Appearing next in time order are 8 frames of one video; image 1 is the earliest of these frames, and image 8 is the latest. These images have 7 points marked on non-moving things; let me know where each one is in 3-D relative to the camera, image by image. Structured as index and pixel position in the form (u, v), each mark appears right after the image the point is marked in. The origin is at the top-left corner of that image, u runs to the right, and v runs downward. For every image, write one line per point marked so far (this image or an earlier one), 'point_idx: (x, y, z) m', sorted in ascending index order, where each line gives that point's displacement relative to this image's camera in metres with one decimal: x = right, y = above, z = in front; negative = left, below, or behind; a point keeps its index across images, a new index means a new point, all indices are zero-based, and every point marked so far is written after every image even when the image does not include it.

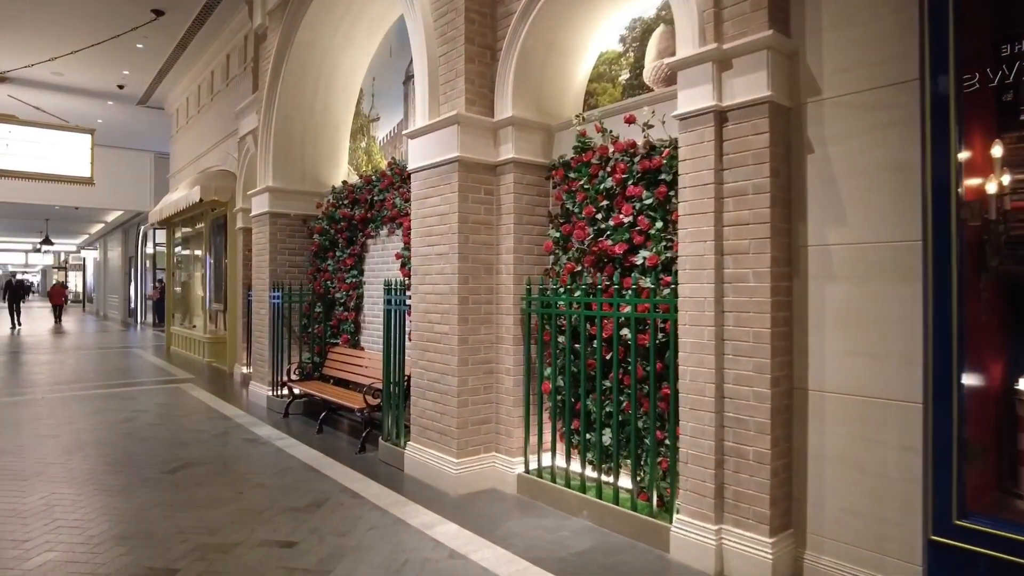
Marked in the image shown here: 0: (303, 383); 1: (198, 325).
0: (-2.3, -1.0, +7.2) m
1: (-6.4, -0.8, +13.7) m
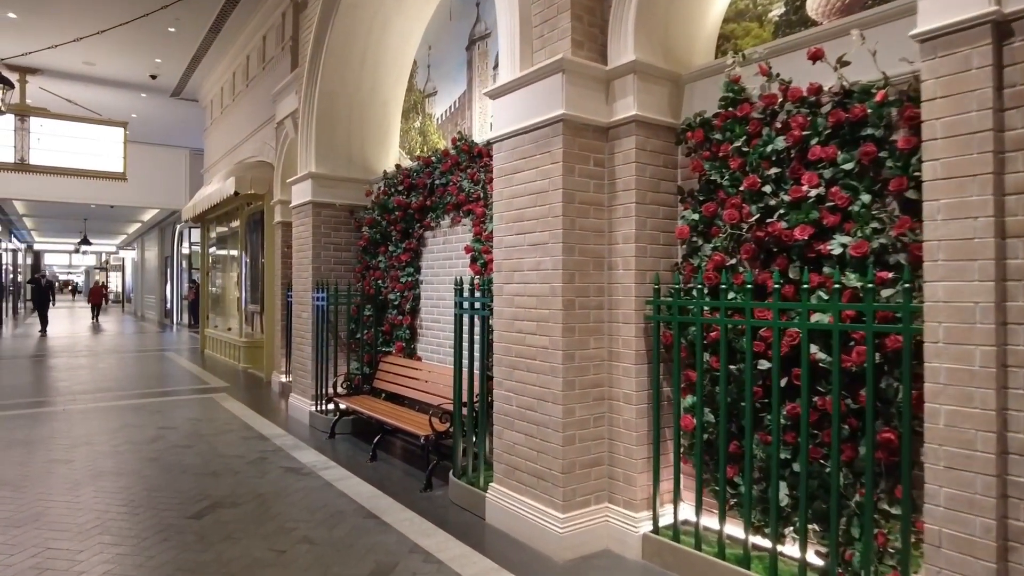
0: (-1.5, -1.0, +6.2) m
1: (-5.3, -0.8, +12.9) m
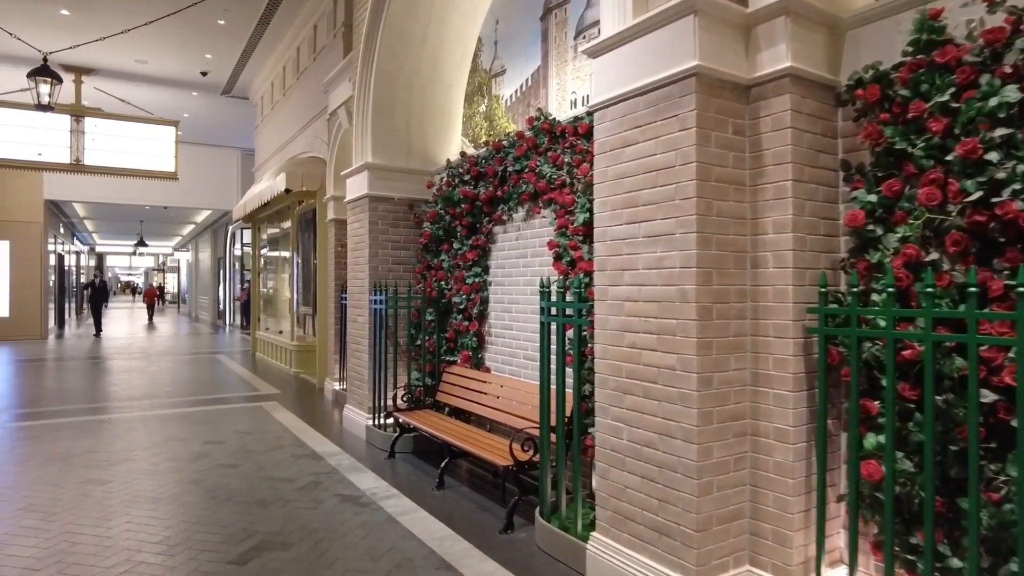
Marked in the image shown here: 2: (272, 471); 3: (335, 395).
0: (-0.9, -1.1, +5.5) m
1: (-4.2, -0.8, +12.5) m
2: (-1.8, -1.4, +5.0) m
3: (-2.2, -1.3, +8.2) m
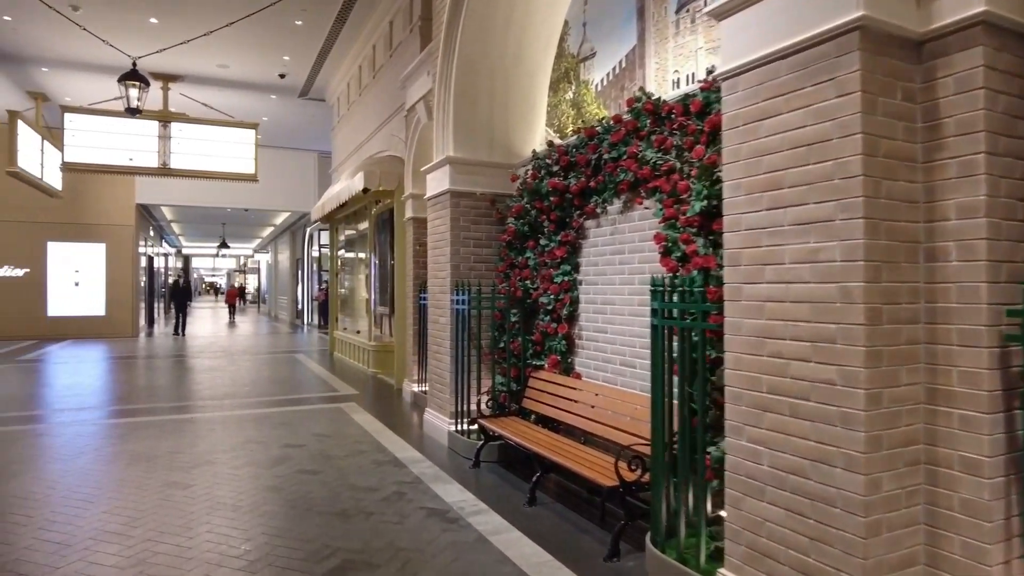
0: (-0.1, -1.0, +5.2) m
1: (-2.8, -0.8, +12.4) m
2: (-1.1, -1.4, +4.8) m
3: (-1.2, -1.3, +8.0) m
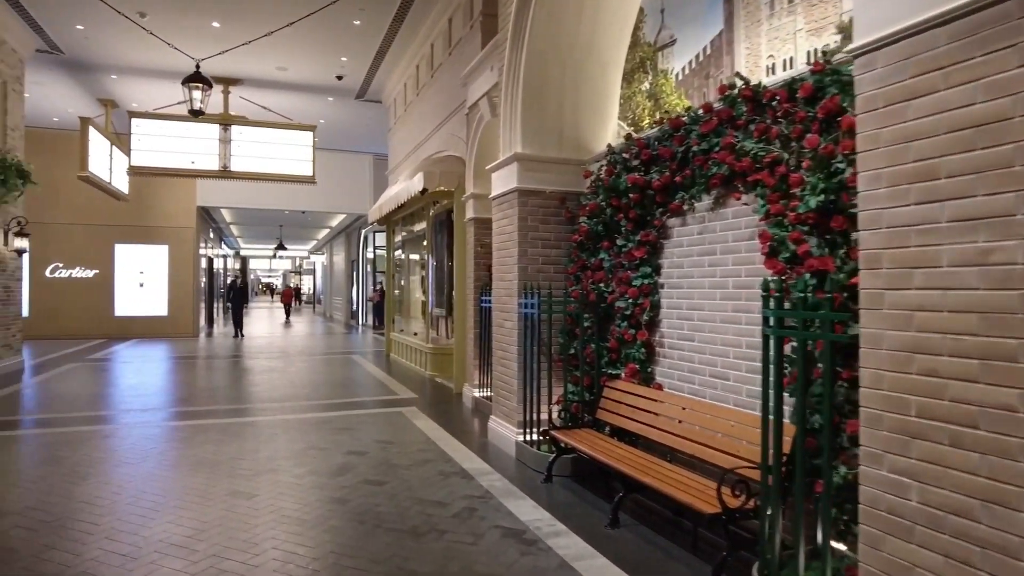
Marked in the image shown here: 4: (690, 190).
0: (+0.4, -1.1, +4.9) m
1: (-1.7, -0.9, +12.3) m
2: (-0.6, -1.4, +4.6) m
3: (-0.4, -1.3, +7.8) m
4: (+1.2, +0.6, +4.3) m
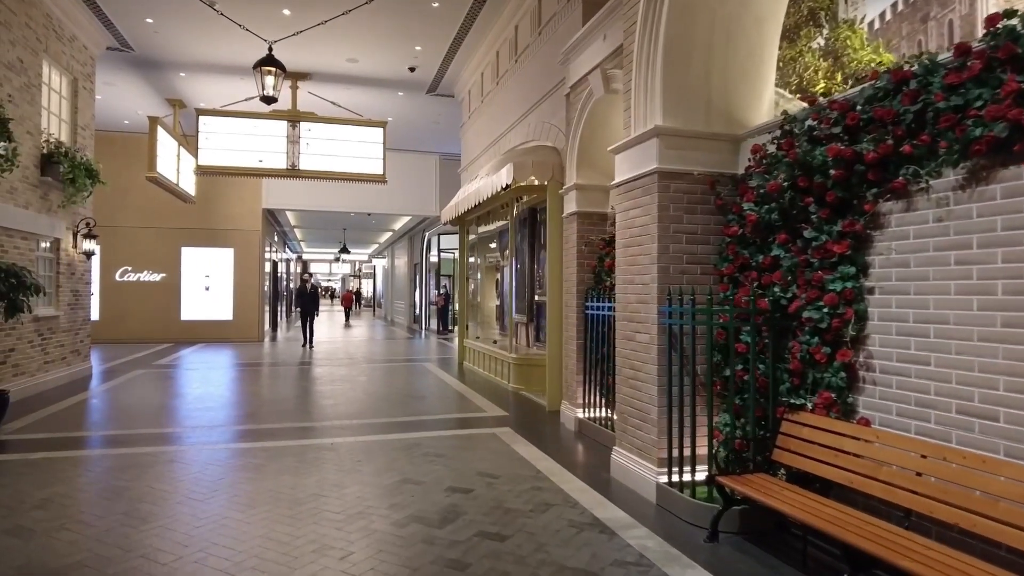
0: (+1.3, -1.1, +3.8) m
1: (-0.3, -0.9, +11.4) m
2: (+0.2, -1.4, +3.6) m
3: (+0.7, -1.4, +6.7) m
4: (+2.0, +0.6, +3.2) m
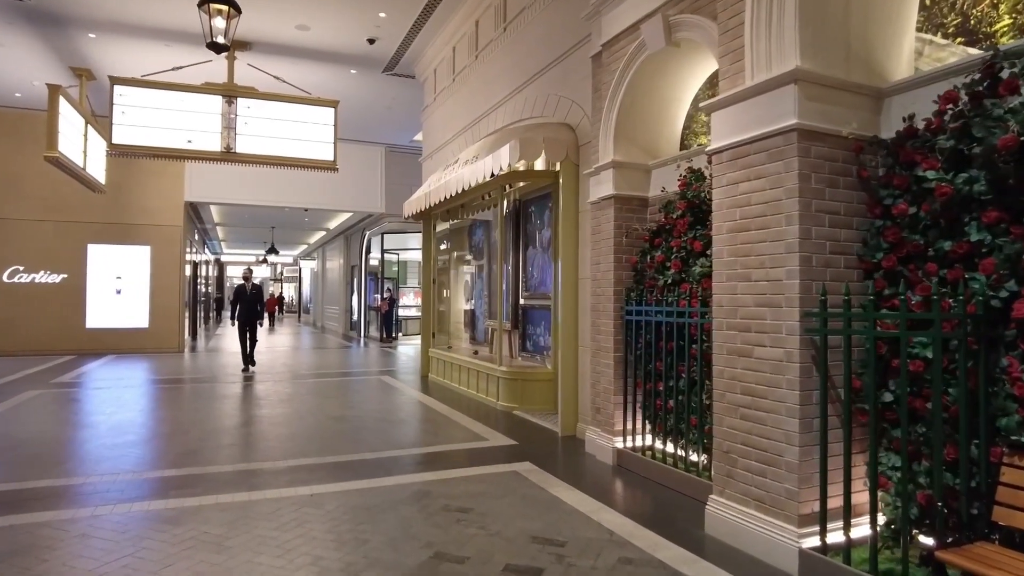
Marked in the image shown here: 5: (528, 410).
0: (+1.8, -1.1, +2.7) m
1: (-0.6, -1.0, +10.0) m
2: (+0.8, -1.4, +2.3) m
3: (+0.9, -1.4, +5.5) m
4: (+2.6, +0.6, +2.1) m
5: (+0.1, -1.6, +8.6) m
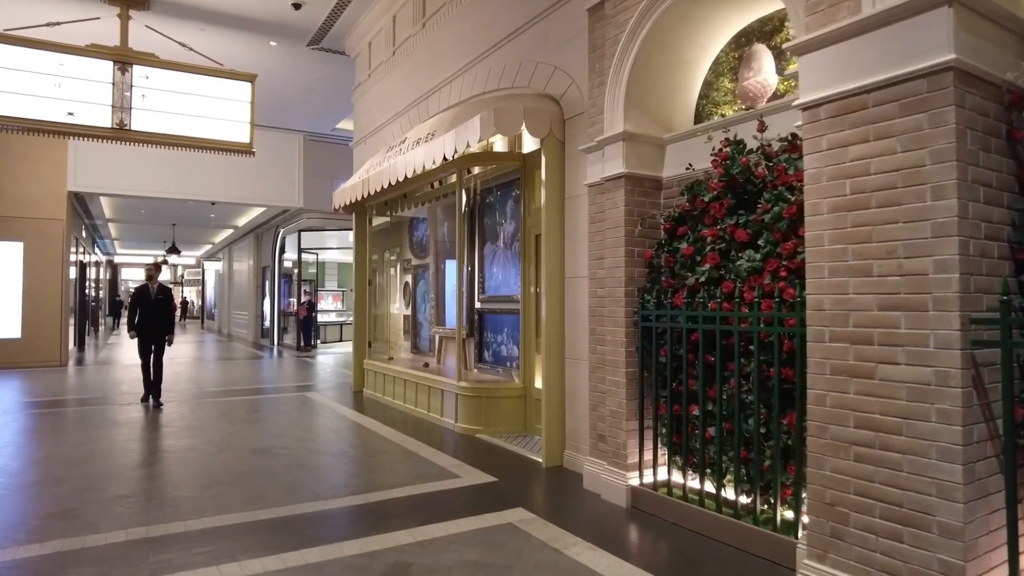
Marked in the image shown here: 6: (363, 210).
0: (+2.1, -1.1, +1.8) m
1: (-1.2, -1.0, +8.7) m
2: (+1.2, -1.4, +1.3) m
3: (+0.8, -1.4, +4.4) m
4: (+3.0, +0.6, +1.3) m
5: (-0.4, -1.6, +7.4) m
6: (-2.4, +1.2, +10.5) m
